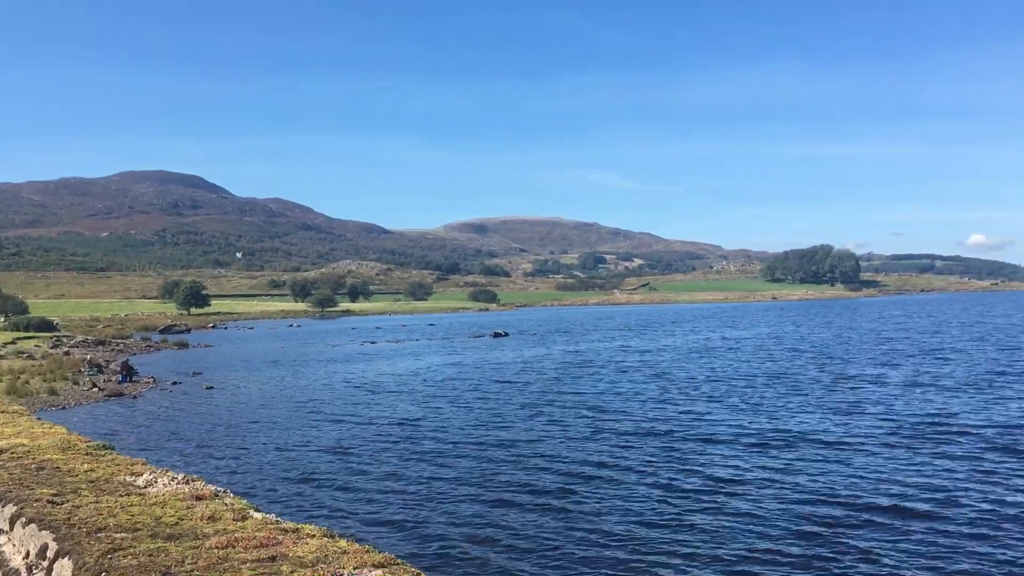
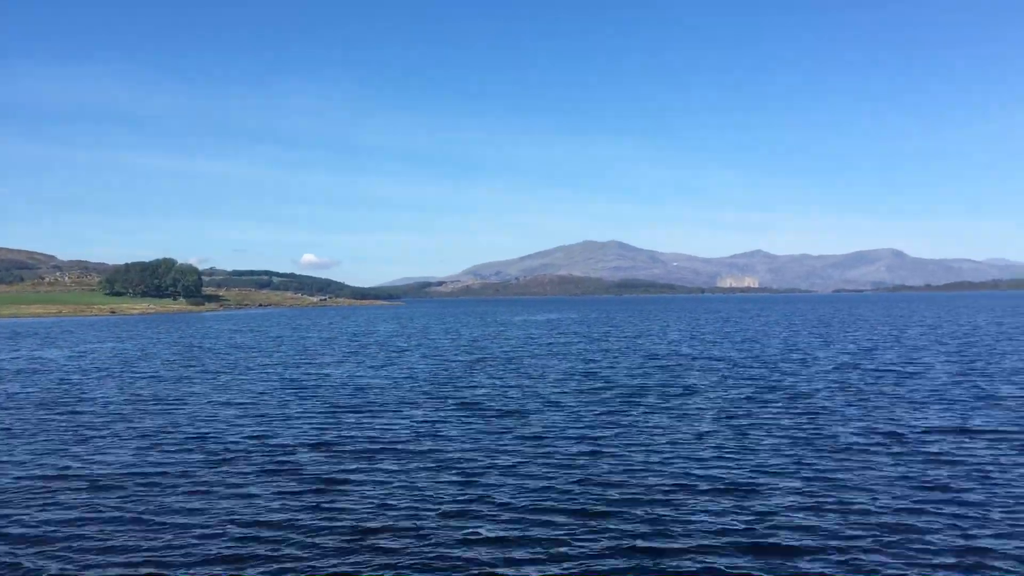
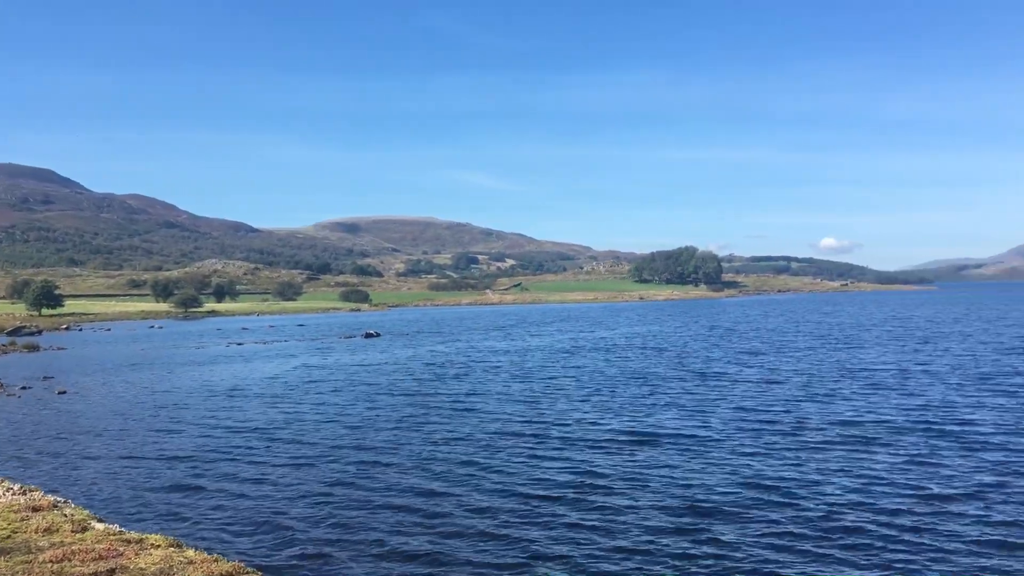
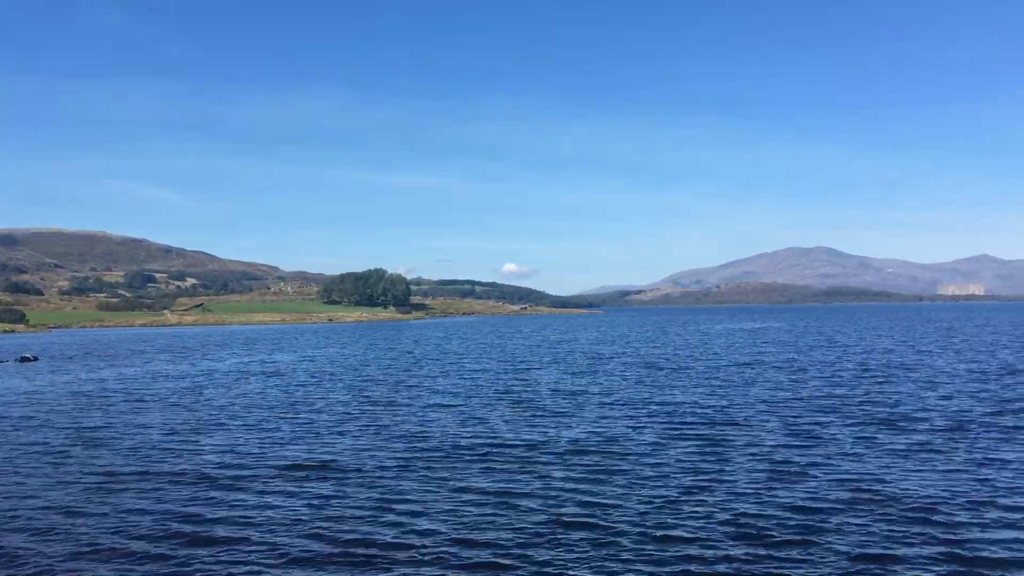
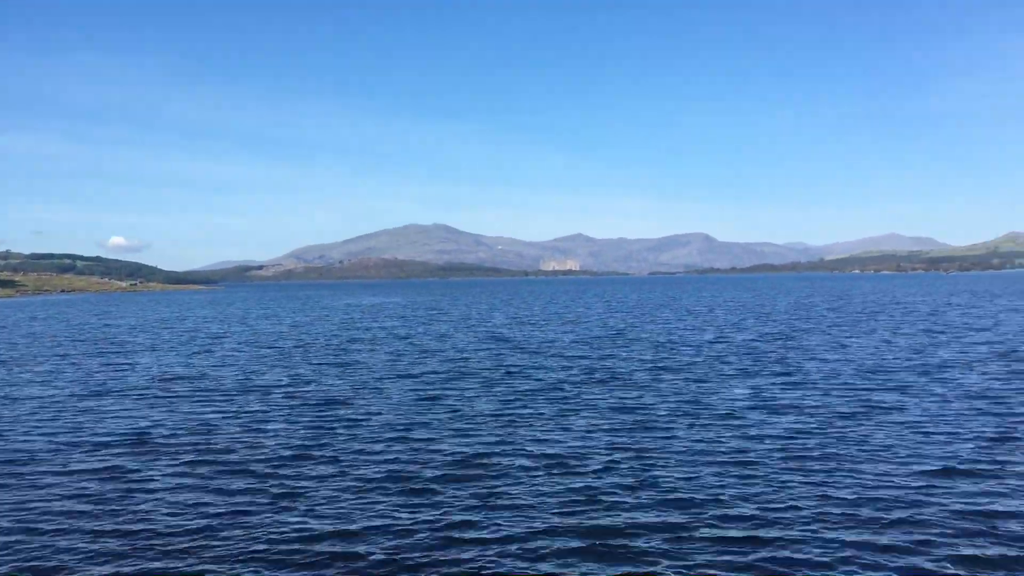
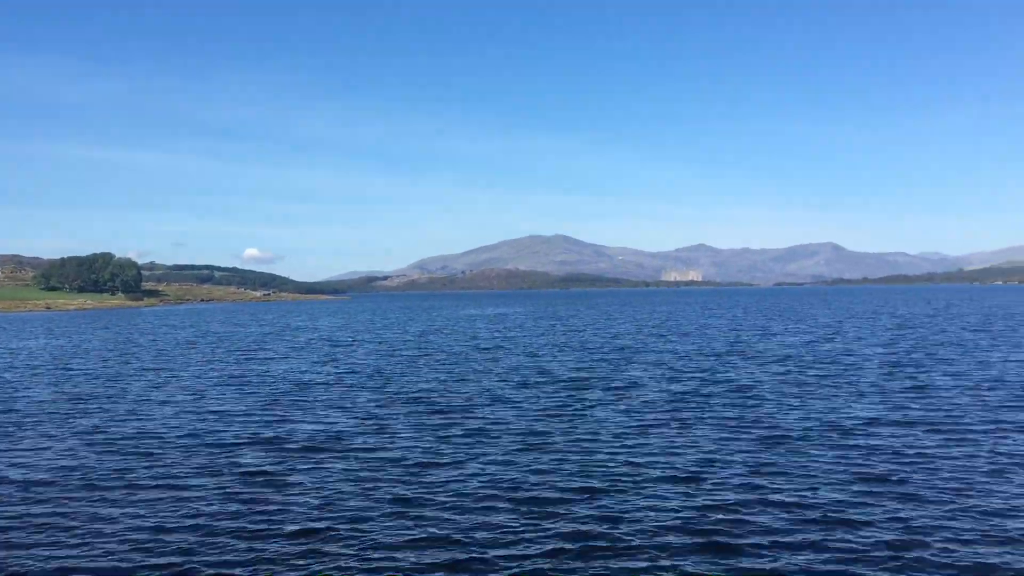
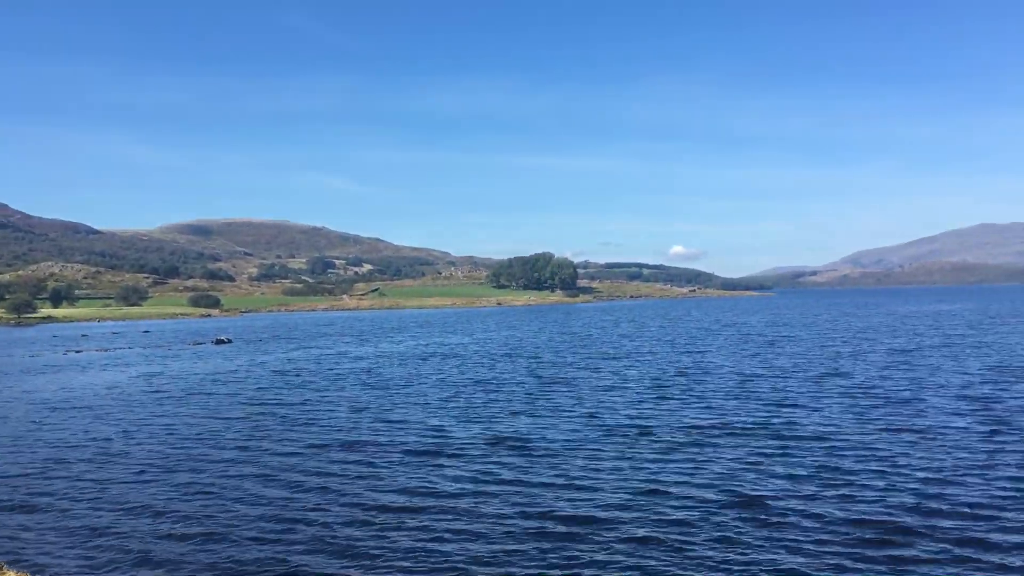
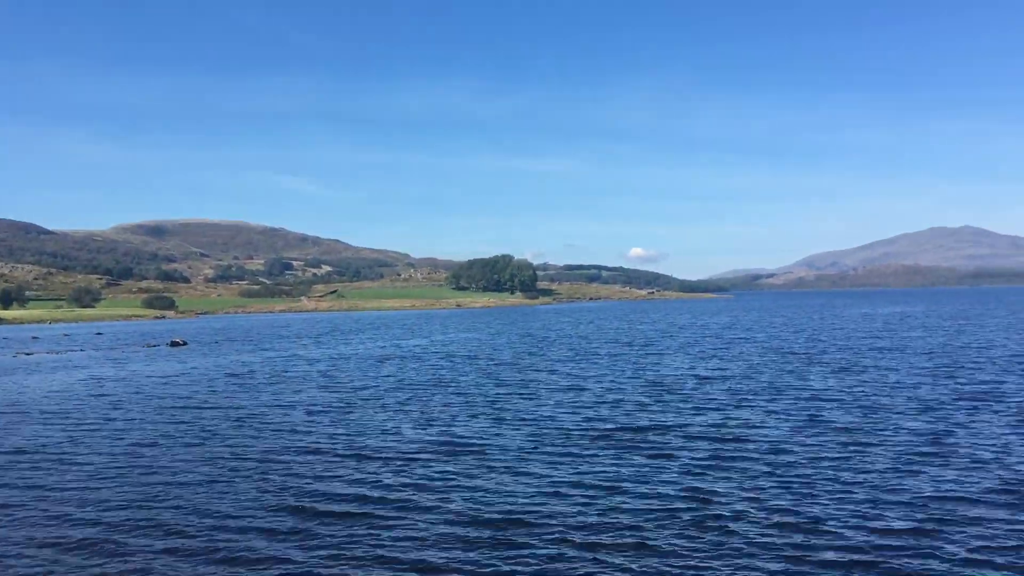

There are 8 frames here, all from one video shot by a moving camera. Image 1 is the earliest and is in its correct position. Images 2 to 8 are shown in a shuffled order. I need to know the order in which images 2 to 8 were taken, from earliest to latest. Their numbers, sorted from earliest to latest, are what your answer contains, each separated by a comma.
3, 7, 8, 4, 2, 6, 5
